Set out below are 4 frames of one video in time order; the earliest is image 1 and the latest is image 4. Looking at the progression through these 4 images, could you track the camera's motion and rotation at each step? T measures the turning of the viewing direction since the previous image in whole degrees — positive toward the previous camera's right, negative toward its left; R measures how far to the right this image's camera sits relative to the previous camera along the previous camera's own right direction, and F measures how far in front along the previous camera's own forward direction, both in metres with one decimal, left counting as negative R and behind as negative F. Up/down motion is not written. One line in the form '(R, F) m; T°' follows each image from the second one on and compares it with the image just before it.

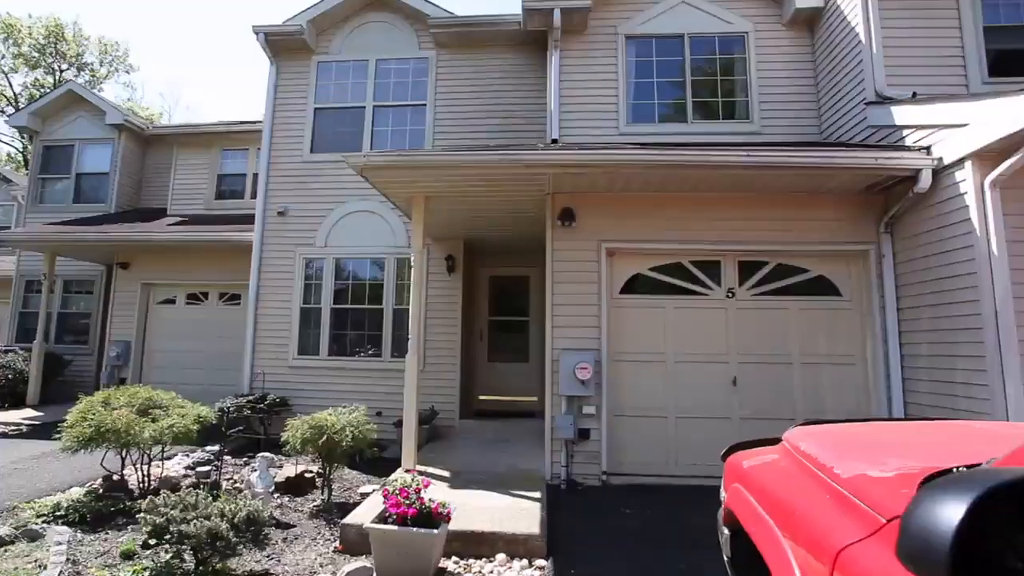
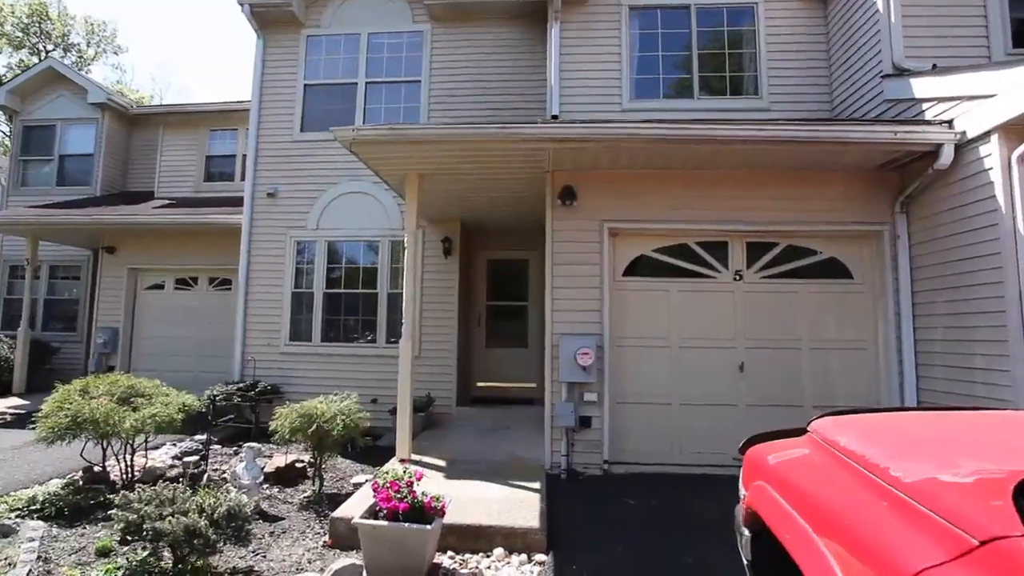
(0.0, +0.2) m; 0°
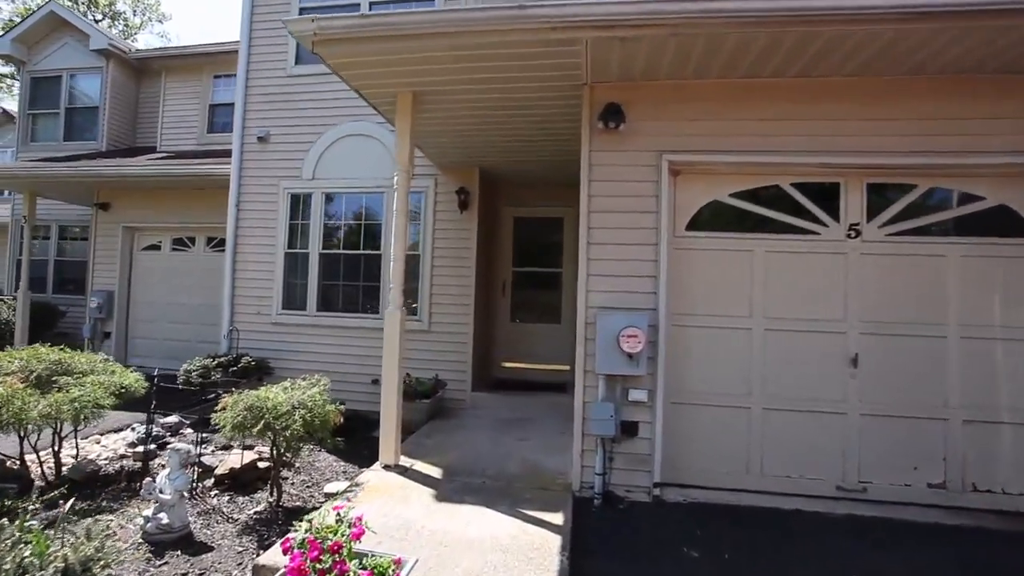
(+0.2, +1.4) m; -5°
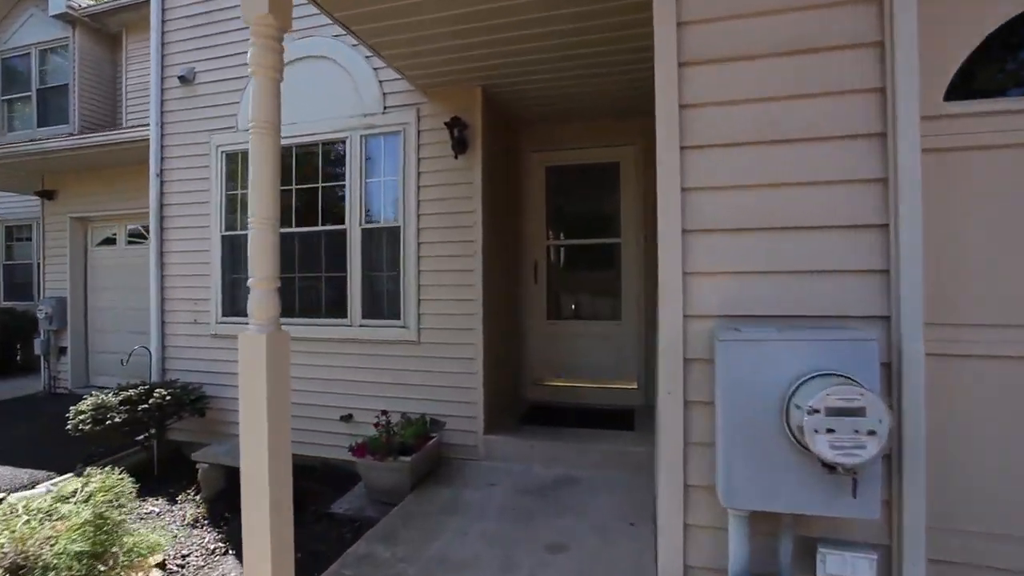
(+0.3, +2.4) m; -8°
